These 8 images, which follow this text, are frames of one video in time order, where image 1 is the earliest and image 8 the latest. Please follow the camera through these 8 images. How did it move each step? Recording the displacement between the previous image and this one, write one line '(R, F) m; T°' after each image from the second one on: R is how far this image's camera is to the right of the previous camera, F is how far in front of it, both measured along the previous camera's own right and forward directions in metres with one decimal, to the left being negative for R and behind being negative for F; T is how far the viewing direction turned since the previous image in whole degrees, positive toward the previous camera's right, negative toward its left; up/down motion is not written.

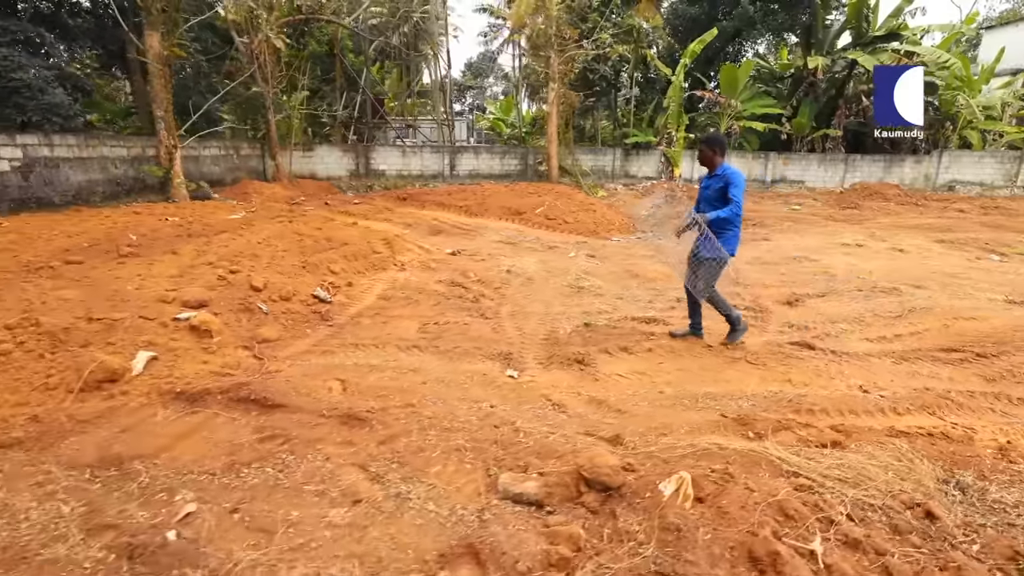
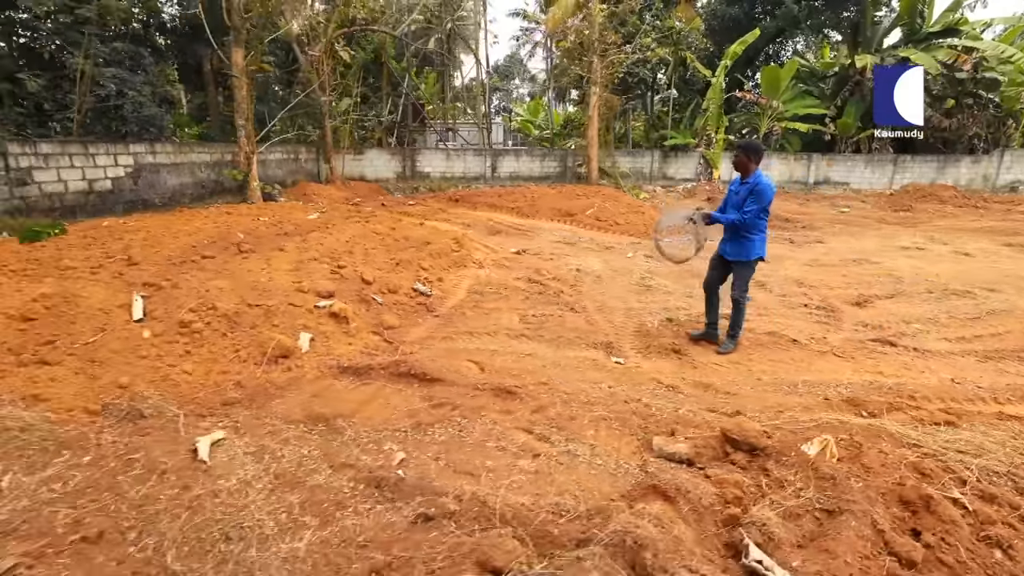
(-0.8, -0.5) m; -2°
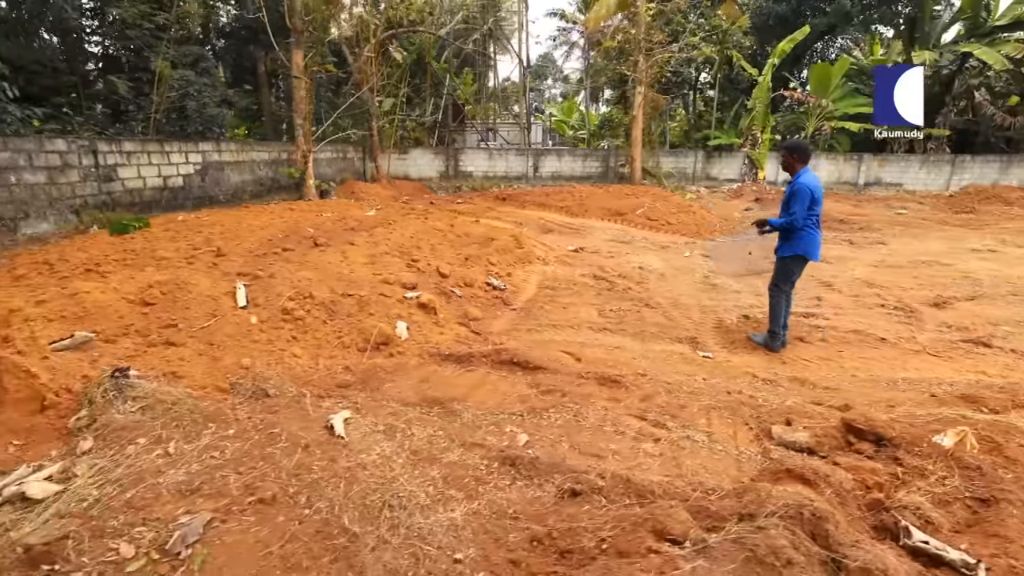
(-0.6, -0.1) m; -3°
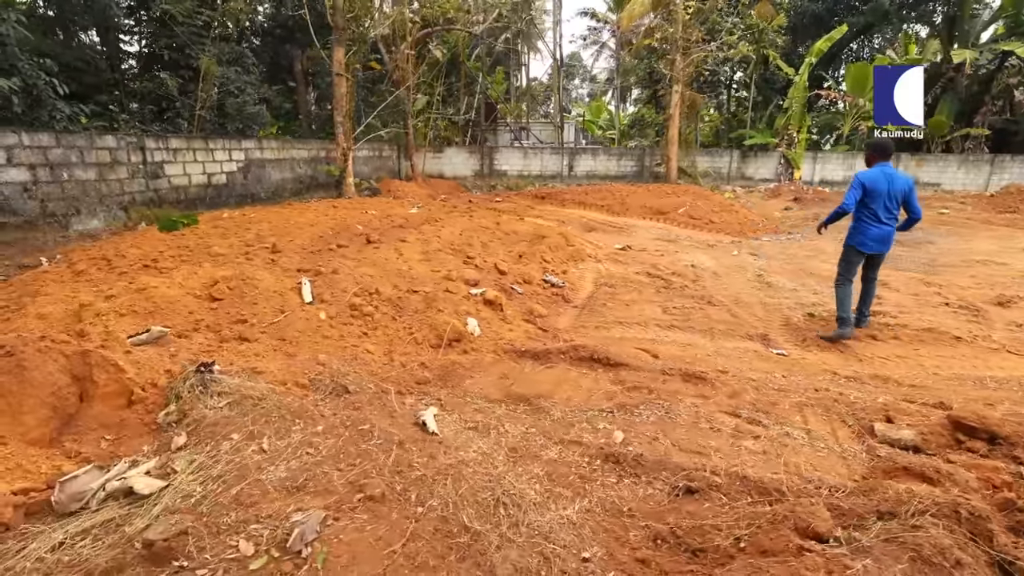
(-0.5, 0.0) m; -2°
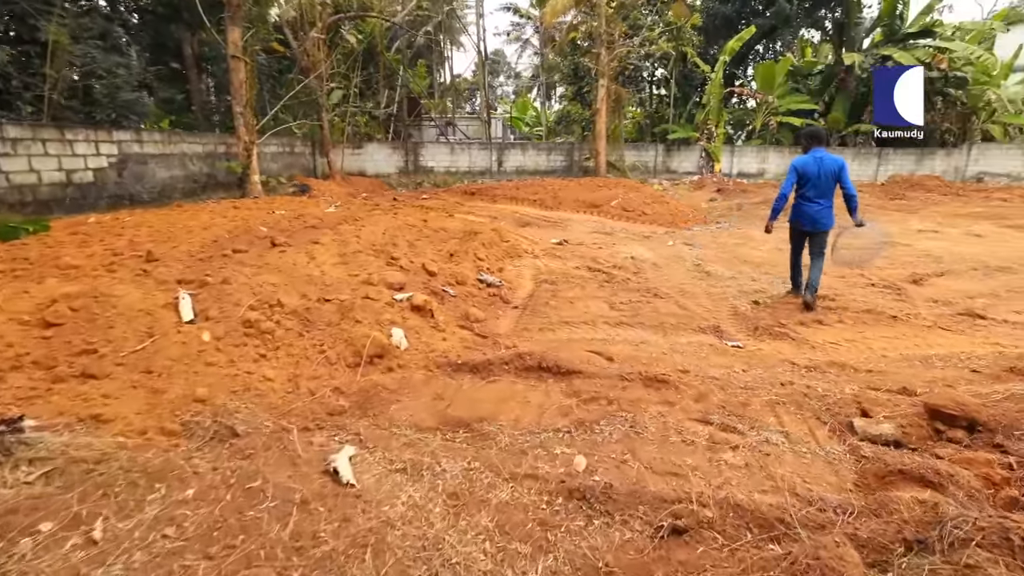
(0.0, +0.5) m; +8°
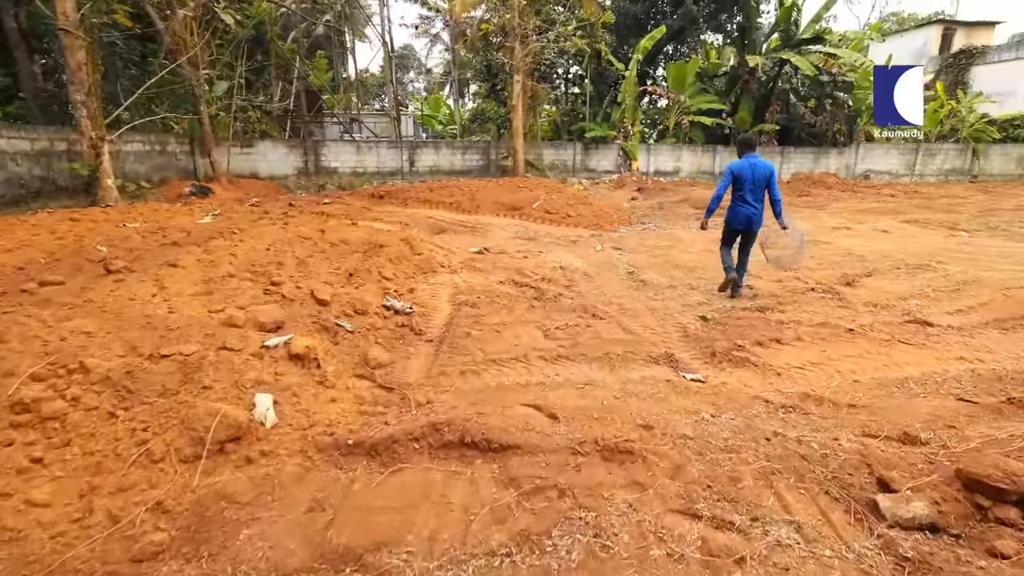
(+0.1, +0.8) m; +9°
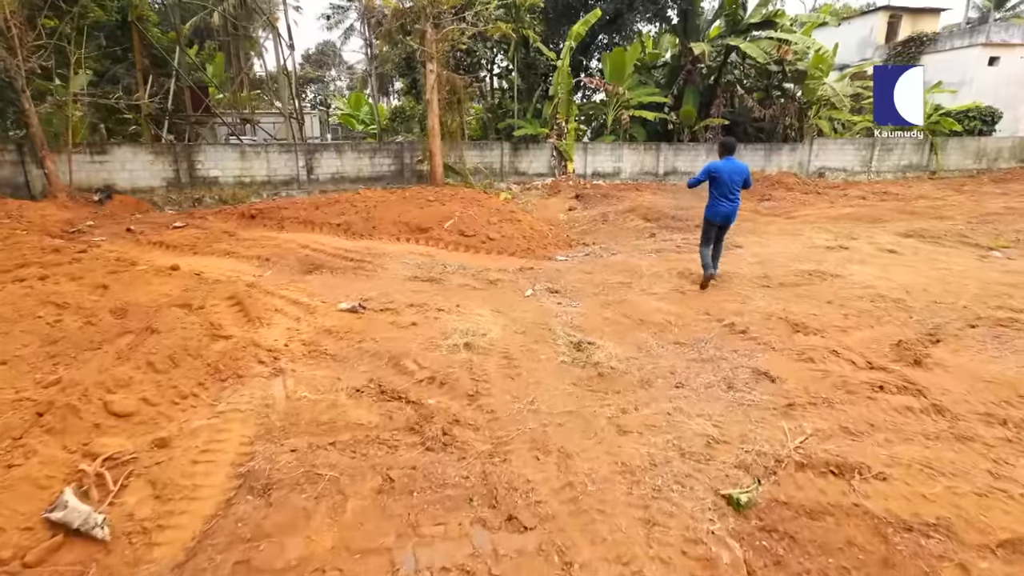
(+0.5, +2.2) m; +5°
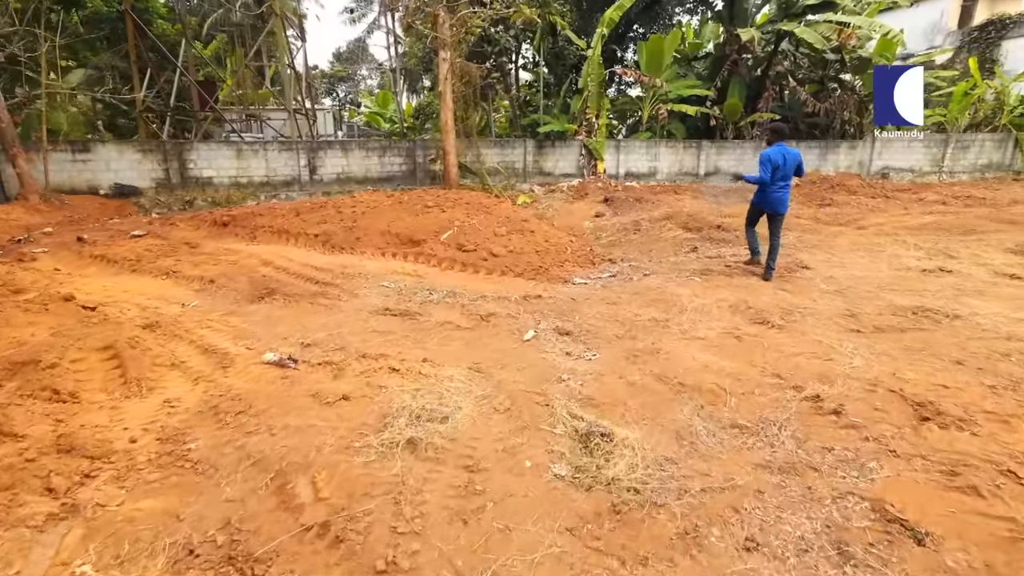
(+0.3, +1.3) m; -4°
